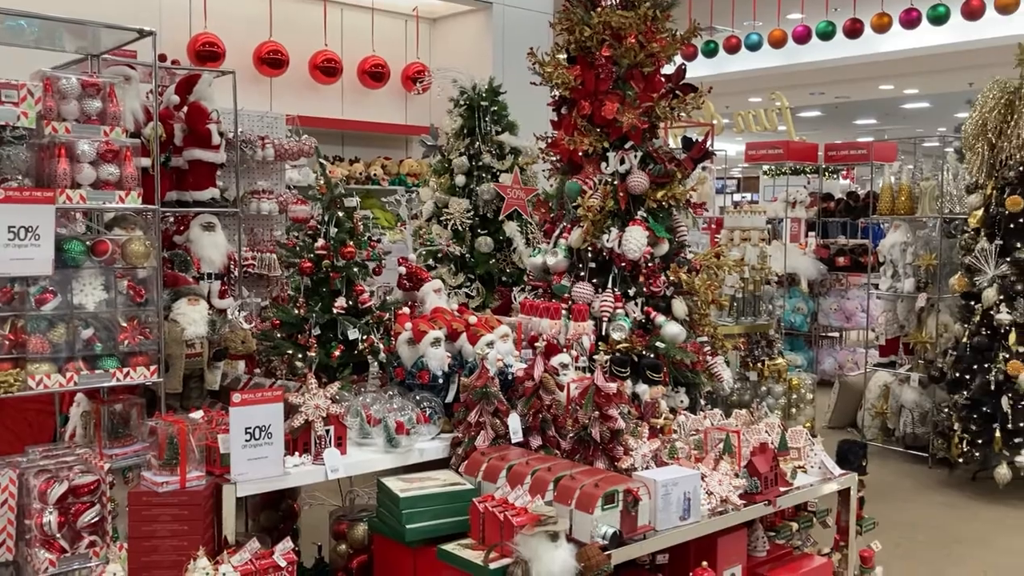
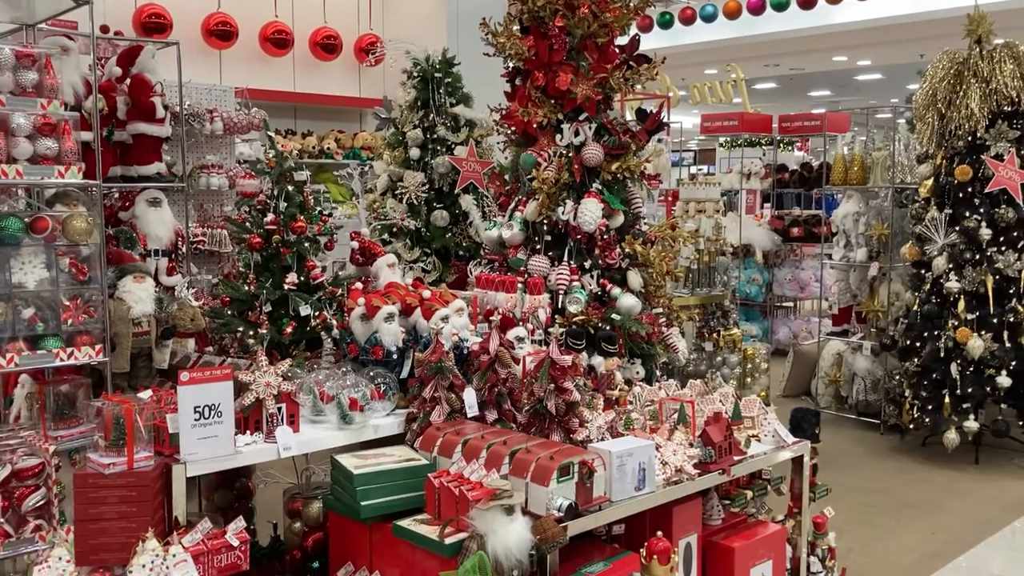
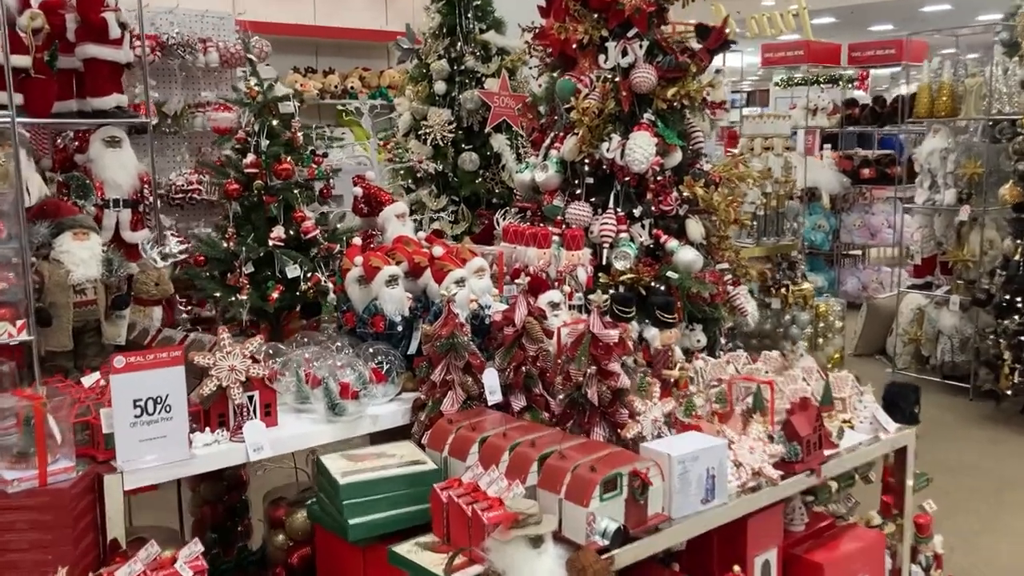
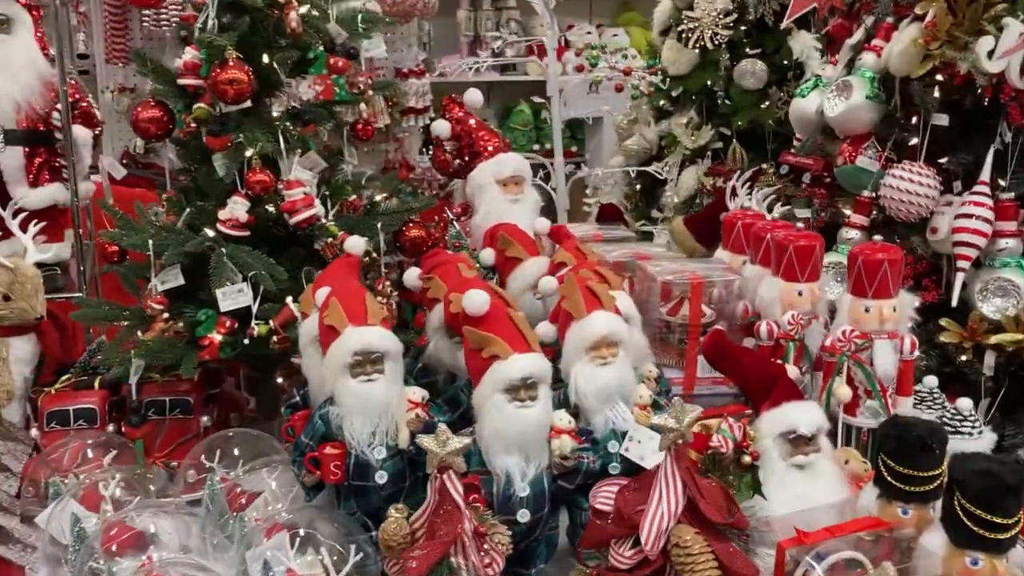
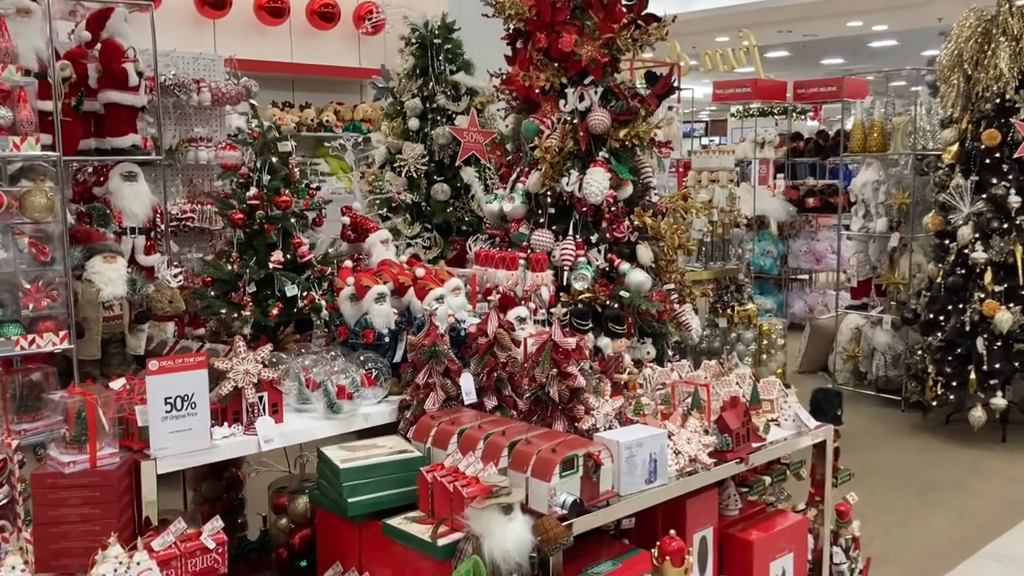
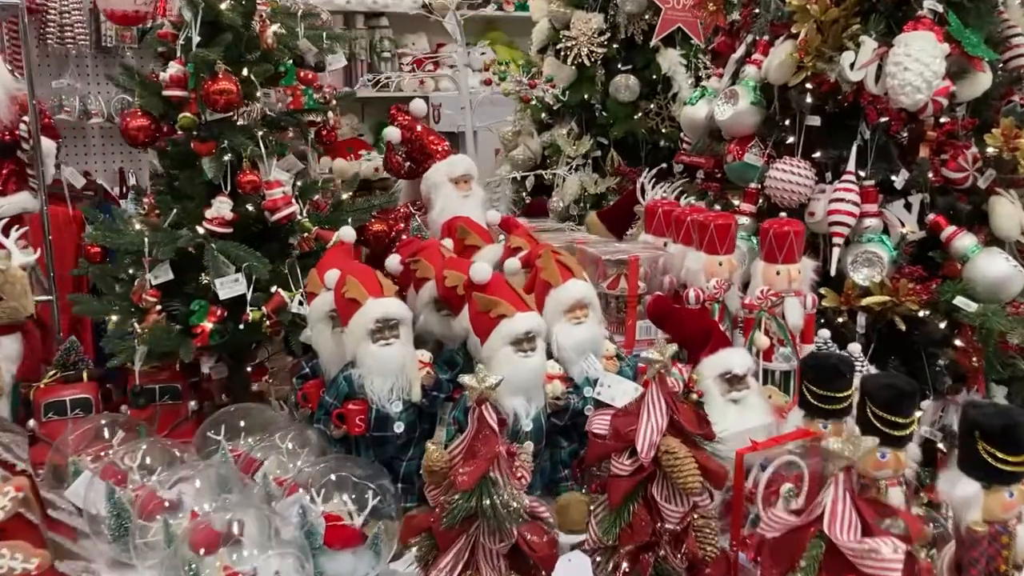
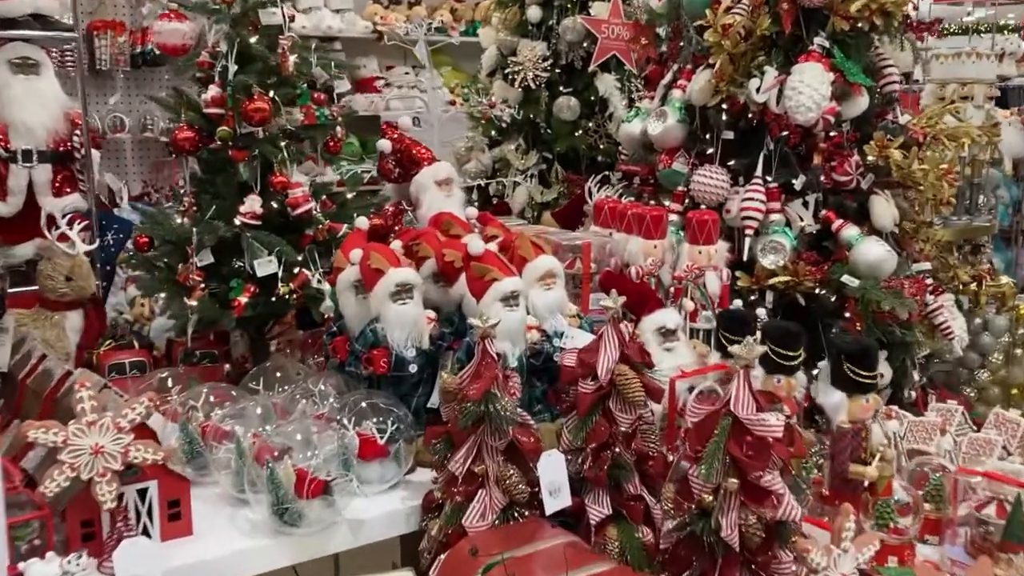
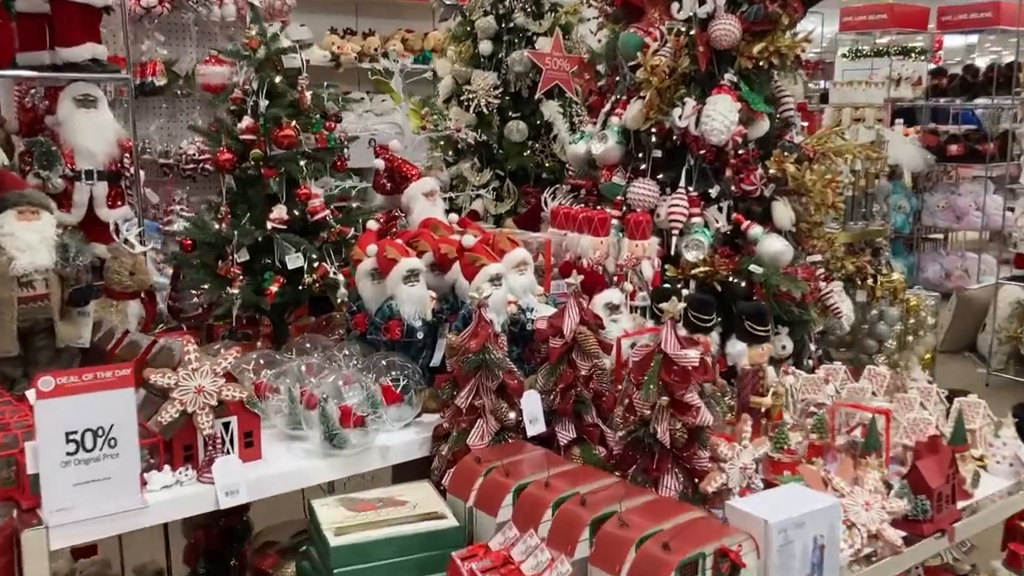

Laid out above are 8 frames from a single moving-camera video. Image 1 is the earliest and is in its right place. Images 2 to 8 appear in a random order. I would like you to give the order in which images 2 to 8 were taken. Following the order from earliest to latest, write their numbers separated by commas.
2, 5, 3, 8, 7, 6, 4
